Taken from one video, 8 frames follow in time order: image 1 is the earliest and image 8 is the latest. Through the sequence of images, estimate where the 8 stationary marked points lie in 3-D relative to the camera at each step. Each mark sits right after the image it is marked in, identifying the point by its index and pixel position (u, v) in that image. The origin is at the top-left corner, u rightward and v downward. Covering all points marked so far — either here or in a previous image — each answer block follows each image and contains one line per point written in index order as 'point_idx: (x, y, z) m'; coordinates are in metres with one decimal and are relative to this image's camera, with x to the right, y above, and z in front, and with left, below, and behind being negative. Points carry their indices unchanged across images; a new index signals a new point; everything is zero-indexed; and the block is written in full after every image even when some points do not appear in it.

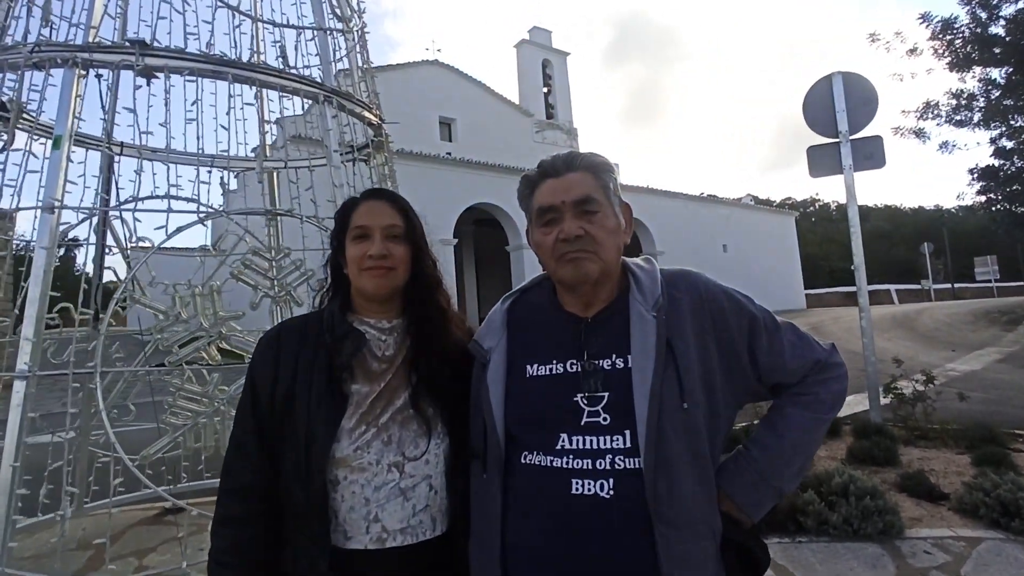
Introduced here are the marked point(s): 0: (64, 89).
0: (-1.7, +0.7, +2.2) m
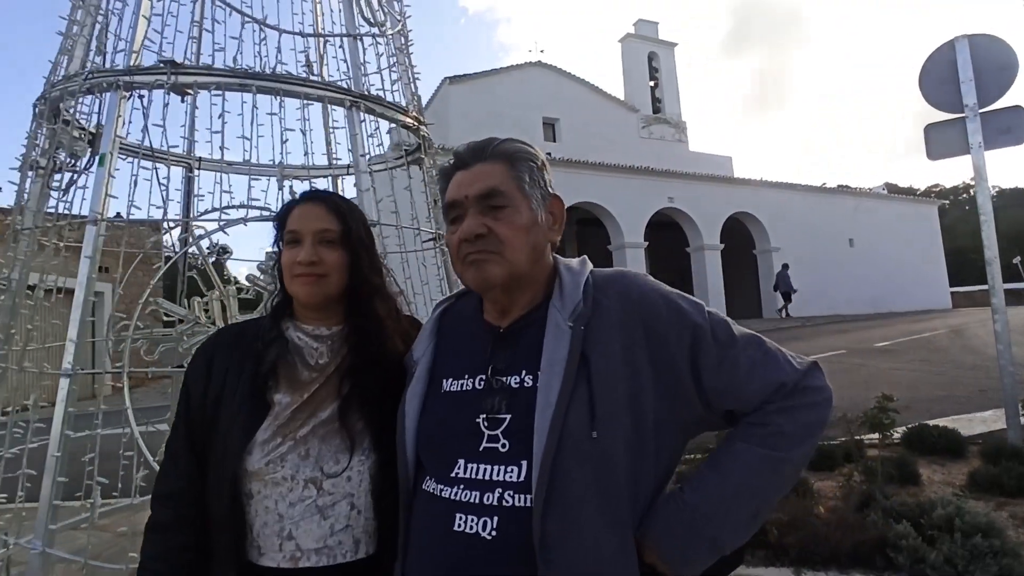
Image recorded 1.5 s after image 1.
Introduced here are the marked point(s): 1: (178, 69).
0: (-1.6, +0.7, +2.4) m
1: (-1.3, +0.9, +2.4) m
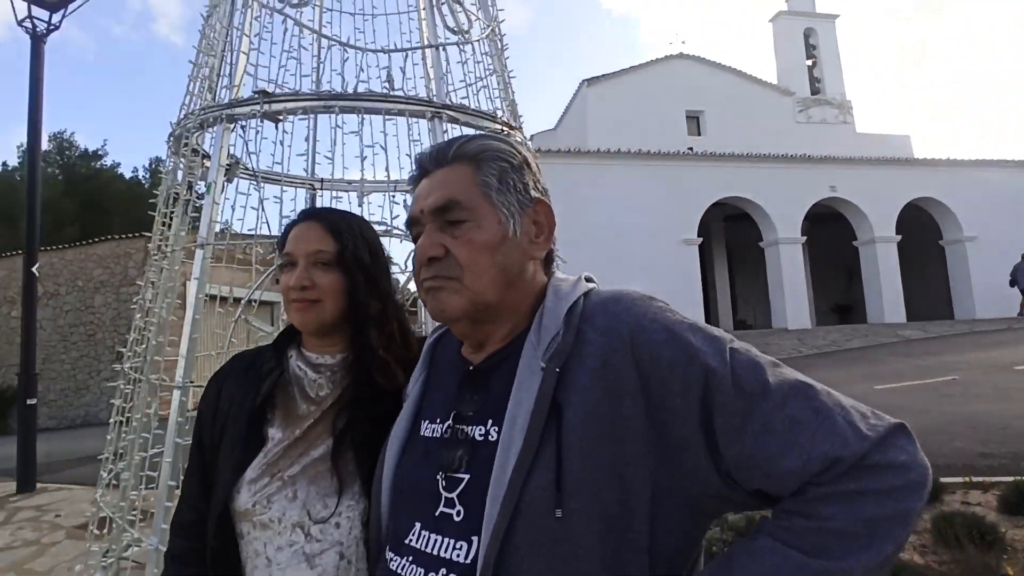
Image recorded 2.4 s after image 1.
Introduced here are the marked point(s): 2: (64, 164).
0: (-1.3, +0.6, +2.6) m
1: (-1.0, +0.8, +2.5) m
2: (-12.7, +3.6, +17.1) m
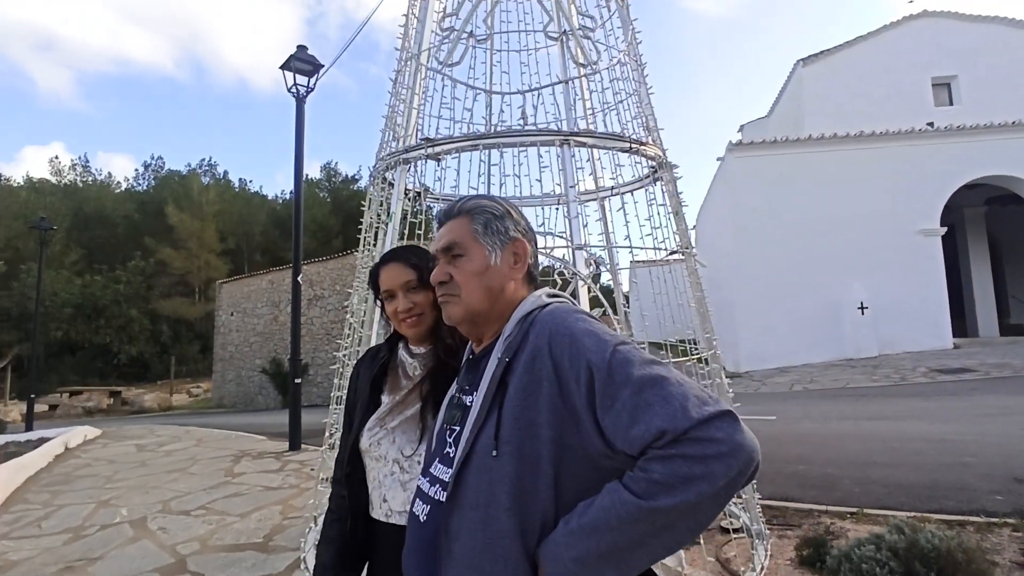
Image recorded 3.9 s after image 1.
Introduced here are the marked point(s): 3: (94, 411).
0: (-0.6, +0.6, +3.3) m
1: (-0.4, +0.8, +3.1) m
2: (-6.3, +3.5, +20.8) m
3: (-12.1, -3.6, +17.4) m
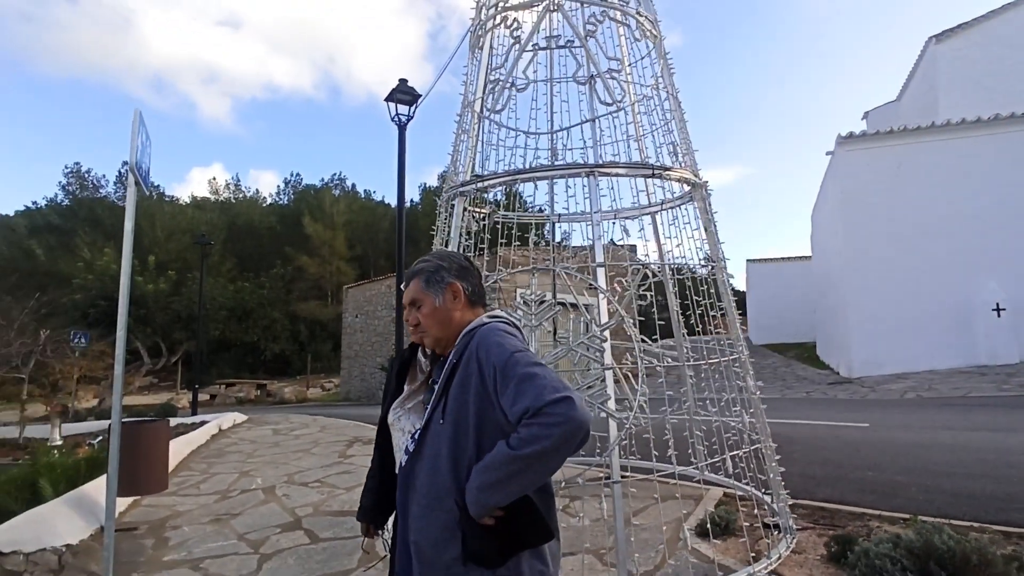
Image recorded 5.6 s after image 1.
0: (-0.4, +0.5, +3.9) m
1: (-0.2, +0.7, +3.7) m
2: (-2.6, +3.3, +22.2) m
3: (-8.9, -3.7, +19.9) m
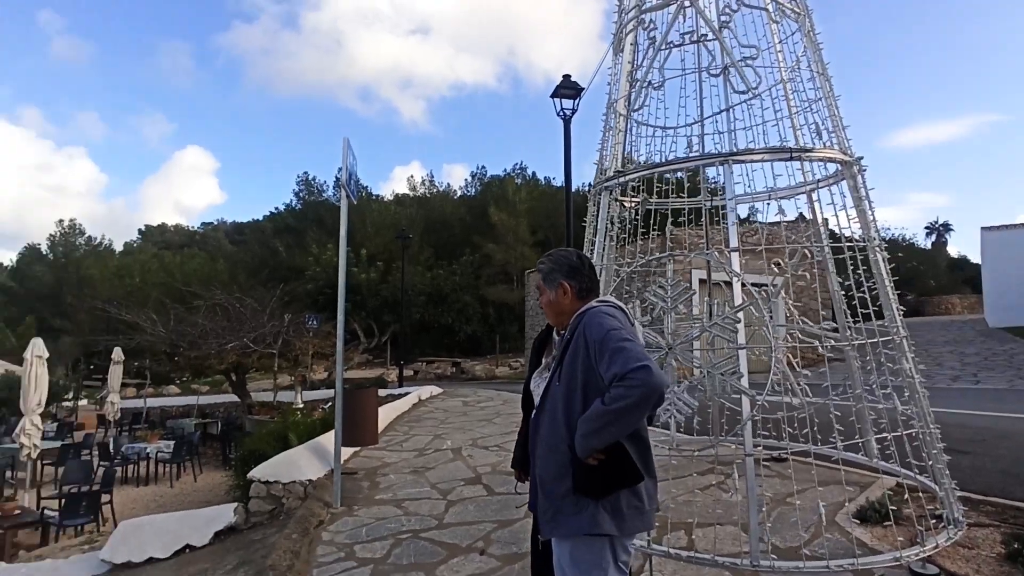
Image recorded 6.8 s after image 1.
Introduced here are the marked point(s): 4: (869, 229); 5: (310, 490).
0: (+0.7, +0.6, +4.3) m
1: (+0.7, +0.8, +4.0) m
2: (+3.9, +4.0, +22.4) m
3: (-2.6, -3.3, +22.2) m
4: (+2.2, +0.4, +3.6) m
5: (-1.8, -1.8, +5.2) m
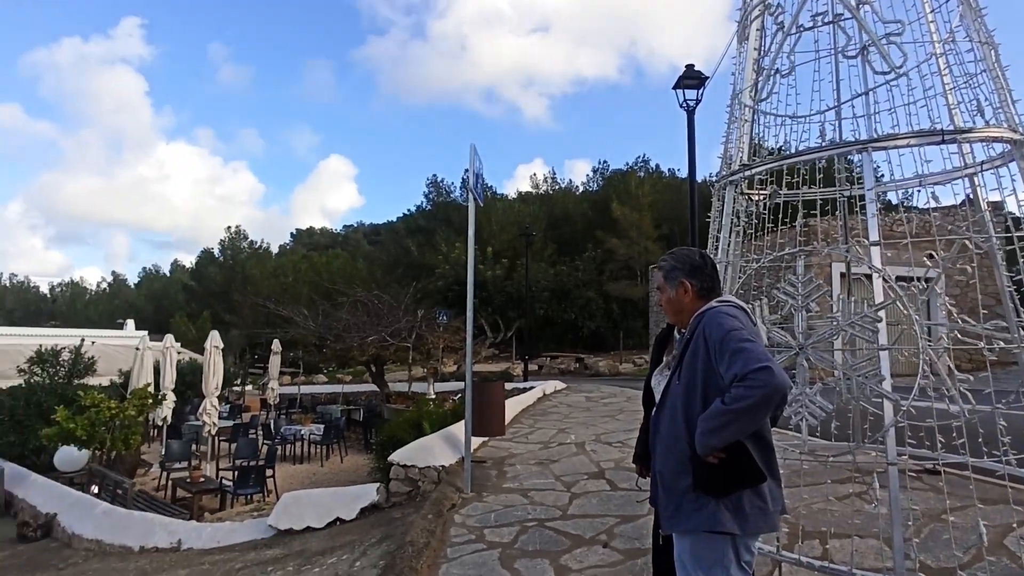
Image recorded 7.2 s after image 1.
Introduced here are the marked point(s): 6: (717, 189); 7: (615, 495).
0: (+1.5, +0.6, +4.2) m
1: (+1.6, +0.8, +3.9) m
2: (+8.3, +4.2, +21.2) m
3: (+2.0, -3.1, +22.4) m
4: (+2.9, +0.4, +3.2) m
5: (-0.6, -1.8, +5.6) m
6: (+1.5, +0.7, +4.3) m
7: (+0.8, -1.7, +4.9) m
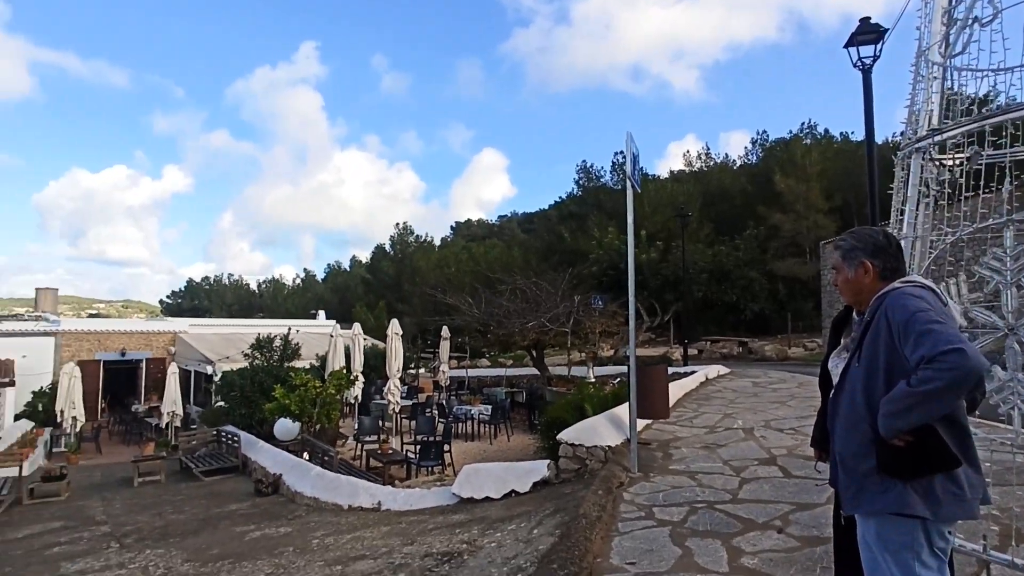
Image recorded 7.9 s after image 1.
0: (+2.6, +0.8, +3.8) m
1: (+2.6, +0.9, +3.6) m
2: (+13.3, +5.0, +18.5) m
3: (+7.7, -2.4, +21.4) m
4: (+3.7, +0.5, +2.6) m
5: (+1.0, -1.6, +5.8) m
6: (+2.6, +0.9, +4.0) m
7: (+2.2, -1.6, +4.8) m
